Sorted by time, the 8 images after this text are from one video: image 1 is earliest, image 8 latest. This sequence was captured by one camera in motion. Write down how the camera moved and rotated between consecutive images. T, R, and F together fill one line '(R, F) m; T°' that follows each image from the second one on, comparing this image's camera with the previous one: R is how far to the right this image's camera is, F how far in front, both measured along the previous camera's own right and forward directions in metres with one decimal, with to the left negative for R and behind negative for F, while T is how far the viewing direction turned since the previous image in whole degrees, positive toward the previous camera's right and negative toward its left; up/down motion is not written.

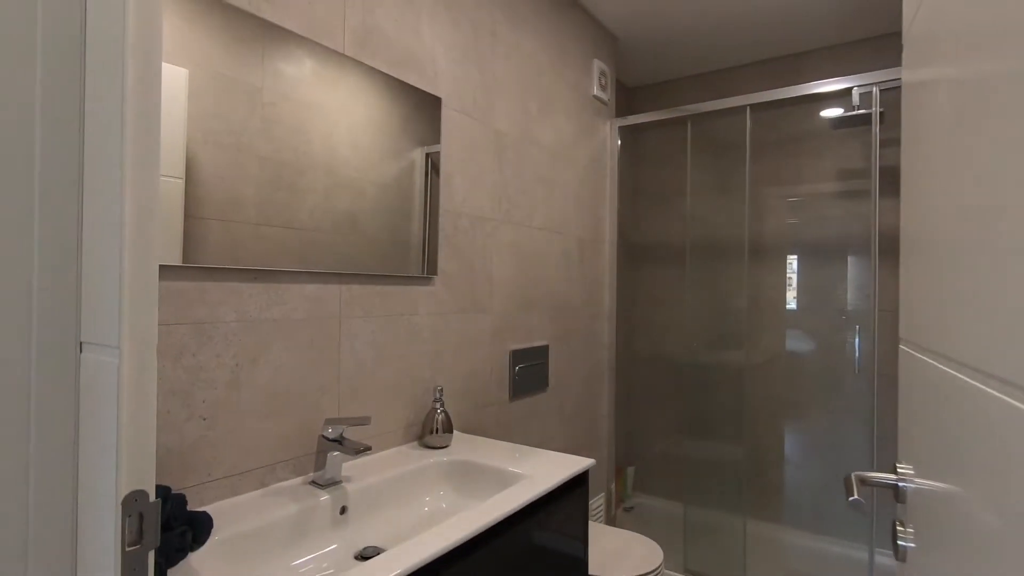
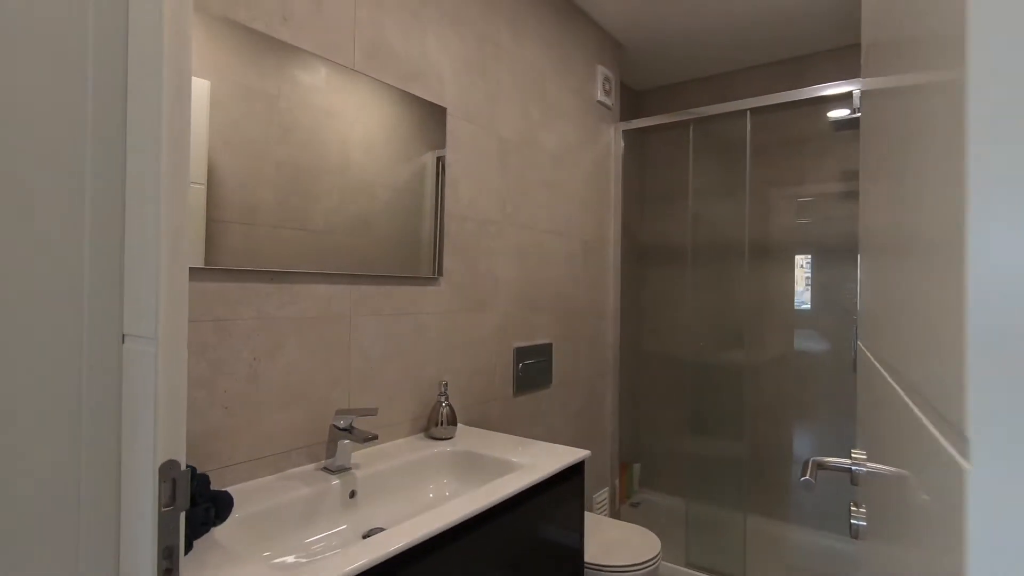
(0.0, -0.1) m; -2°
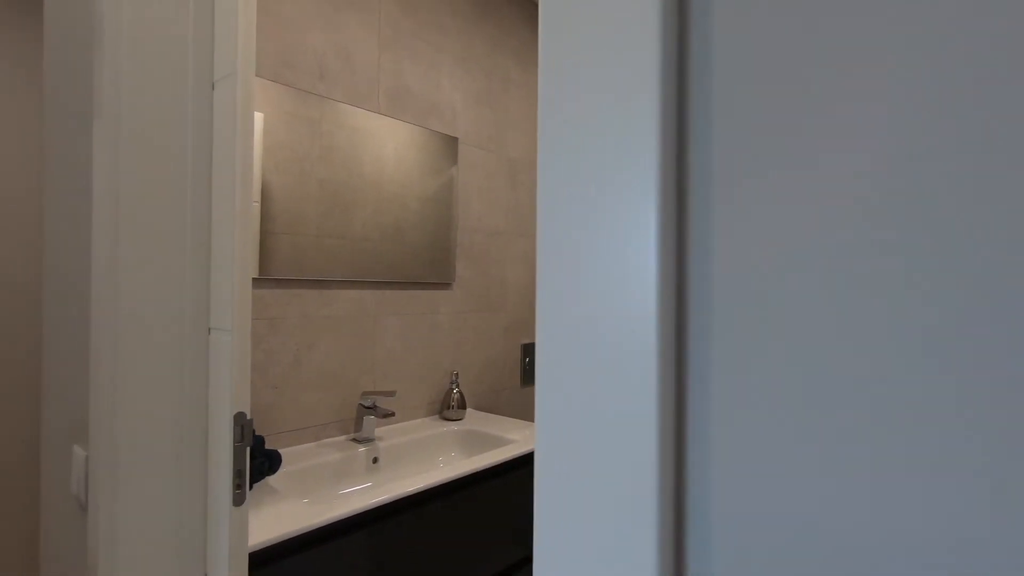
(+0.1, -0.3) m; -4°
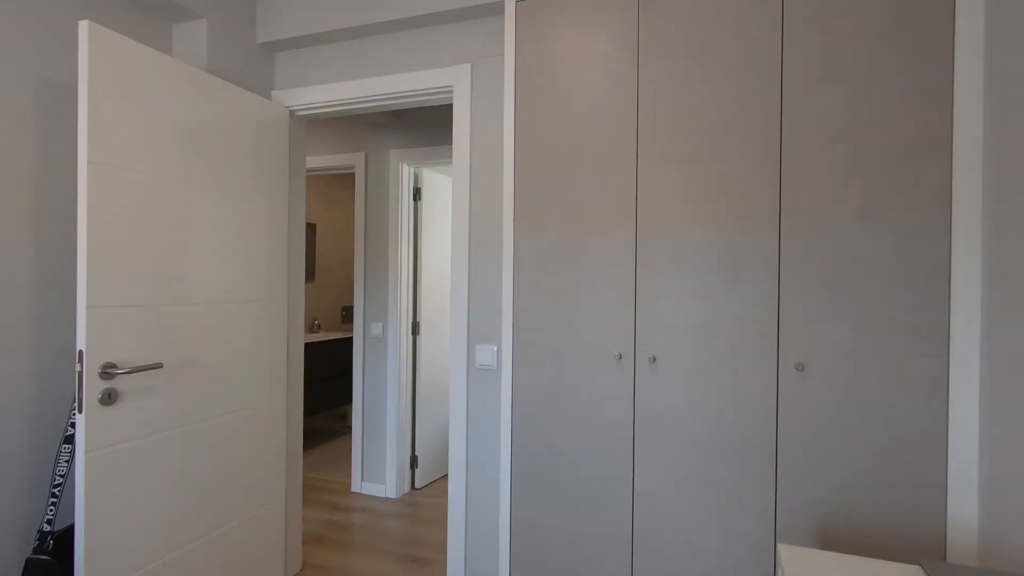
(-0.6, -1.9) m; +23°
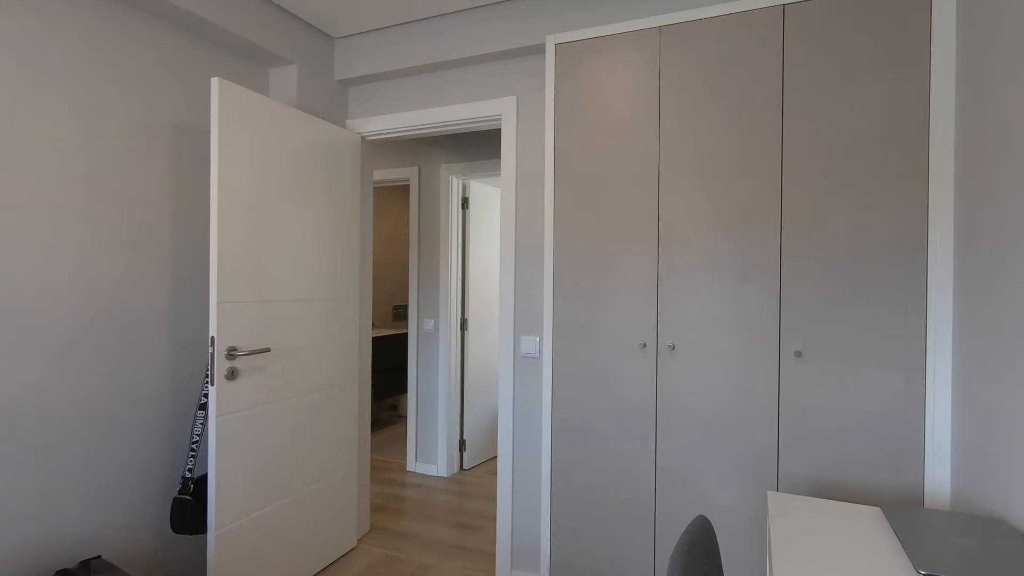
(0.0, -0.3) m; -4°
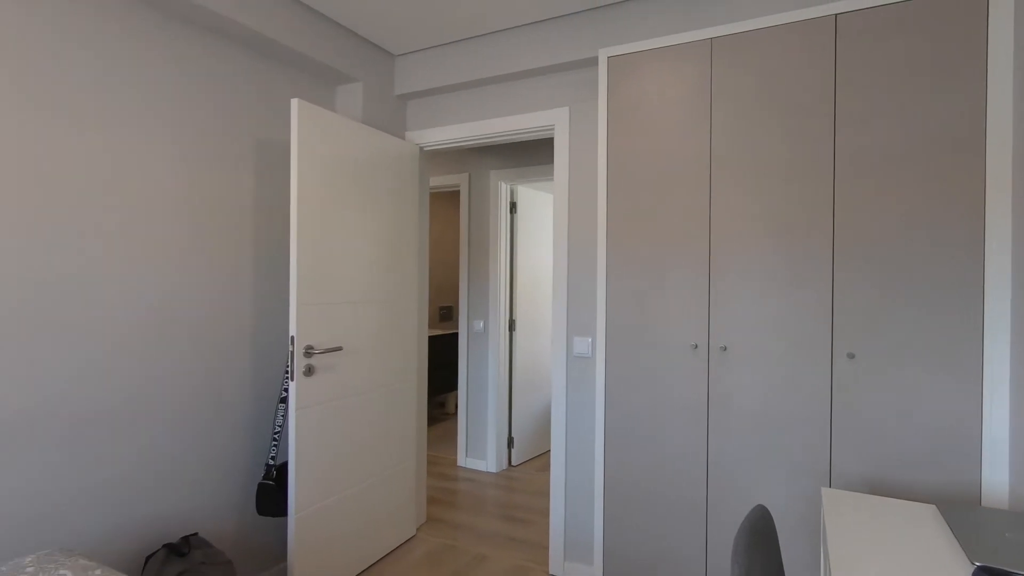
(-0.1, -0.1) m; -4°
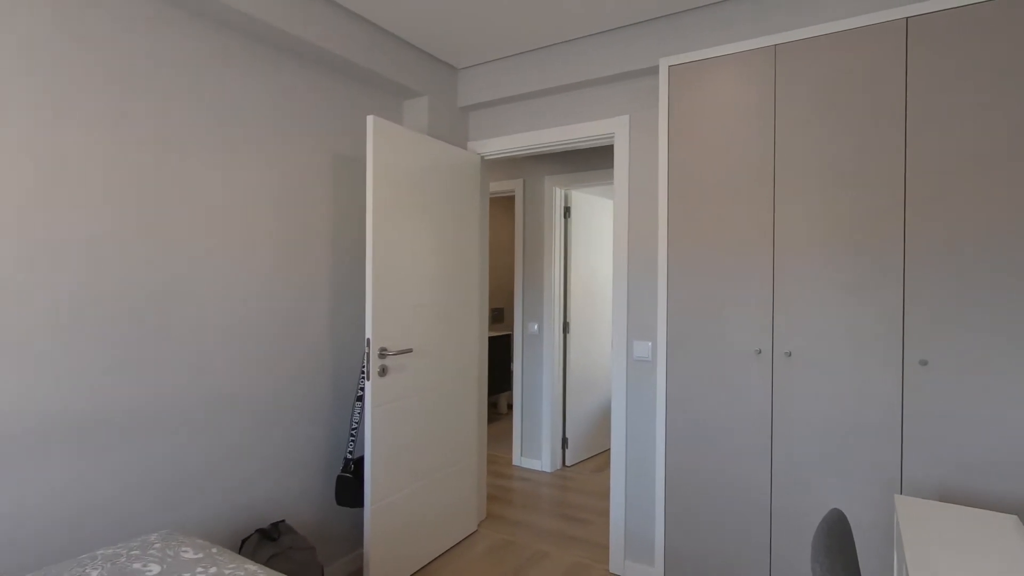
(-0.1, -0.1) m; -5°
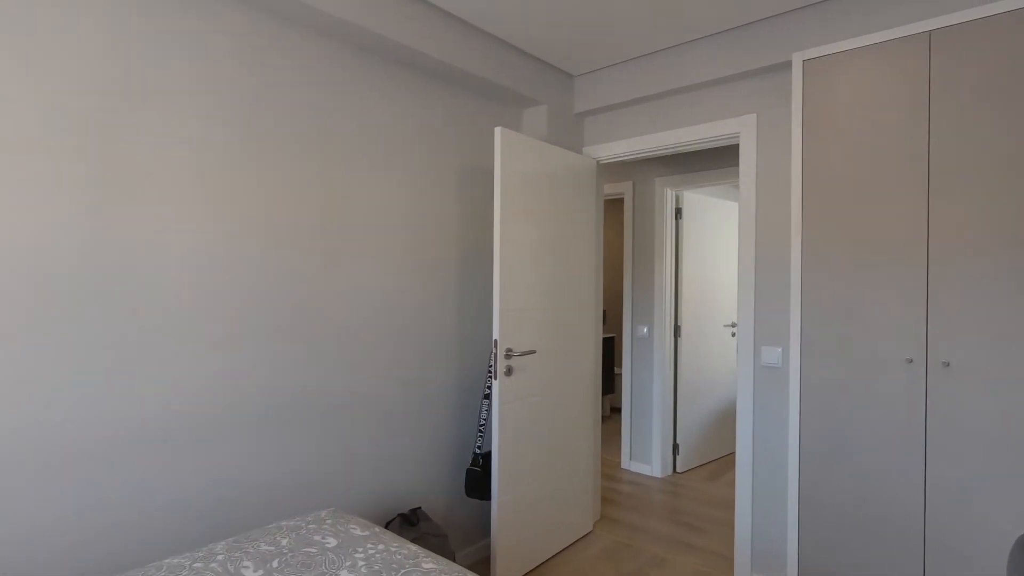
(-0.1, -0.1) m; -9°
